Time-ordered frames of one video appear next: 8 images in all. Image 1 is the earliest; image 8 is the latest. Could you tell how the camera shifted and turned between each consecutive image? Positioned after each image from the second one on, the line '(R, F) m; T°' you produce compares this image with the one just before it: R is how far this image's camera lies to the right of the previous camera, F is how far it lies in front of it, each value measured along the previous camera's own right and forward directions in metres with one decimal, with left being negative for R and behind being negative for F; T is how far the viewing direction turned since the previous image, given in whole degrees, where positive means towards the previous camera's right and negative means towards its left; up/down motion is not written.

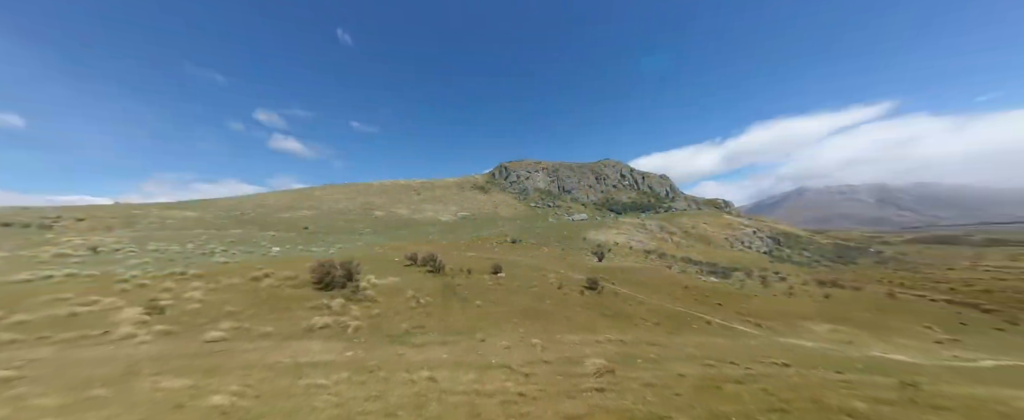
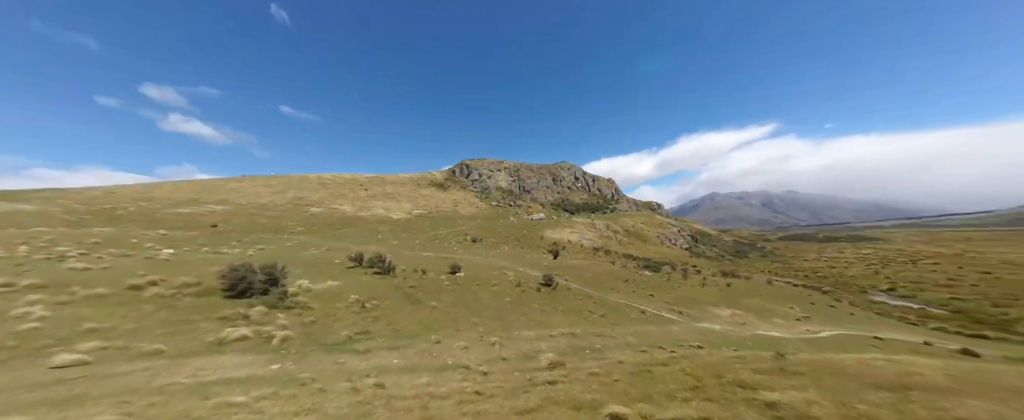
(-1.8, -1.7) m; +11°
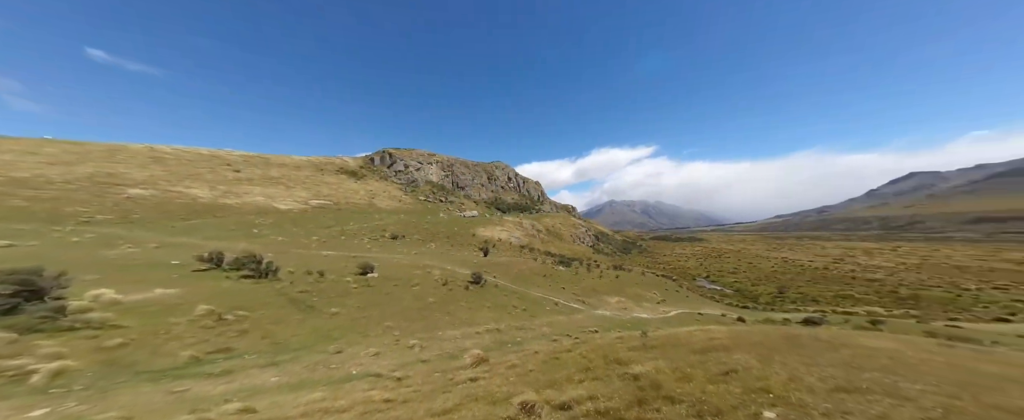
(+2.1, -1.7) m; +18°
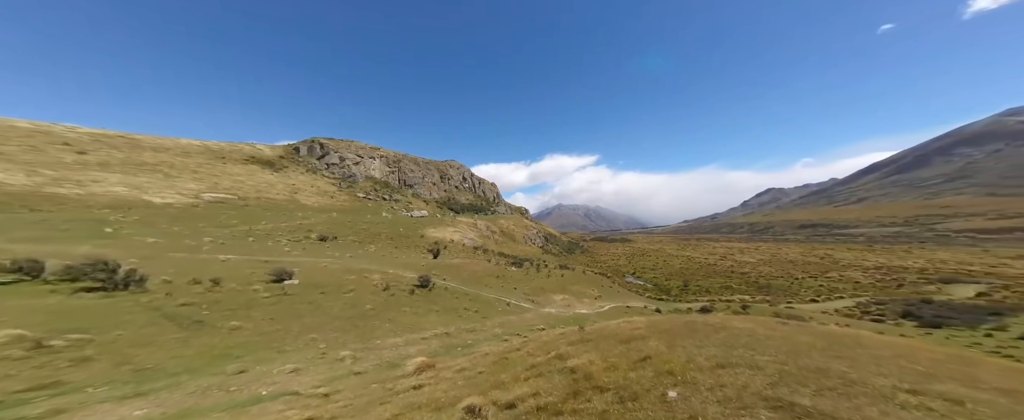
(+1.1, -0.7) m; +11°
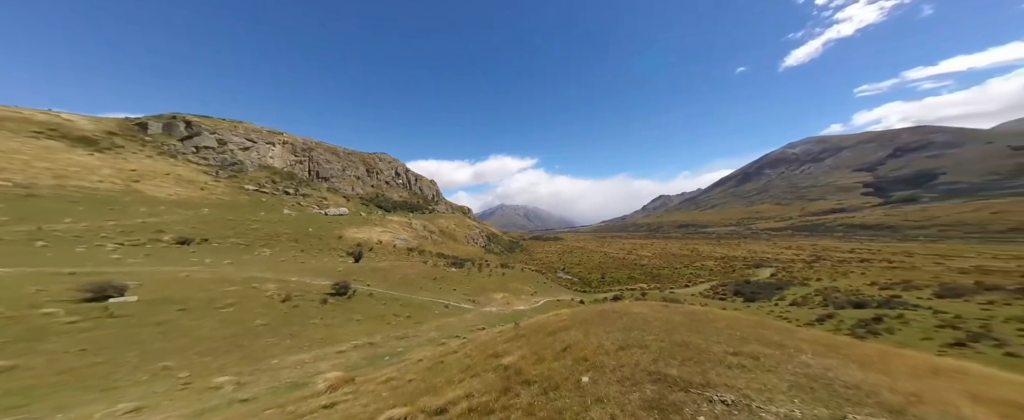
(+1.3, -0.2) m; +13°
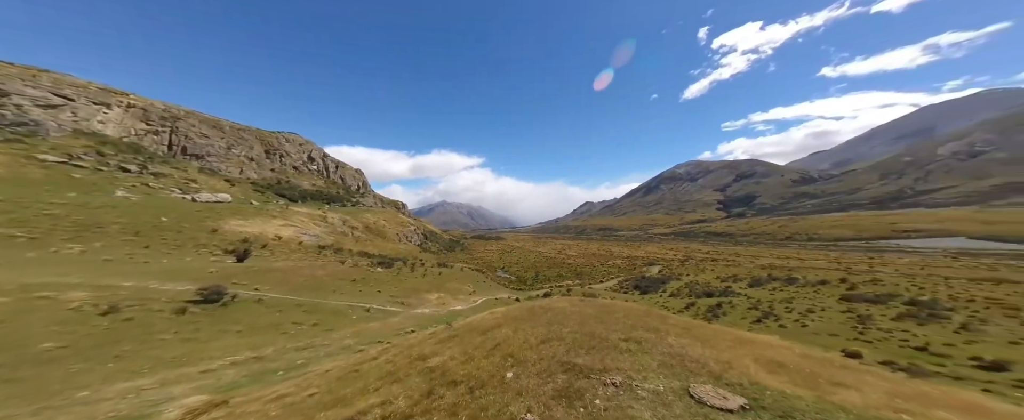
(+0.7, -0.4) m; +12°
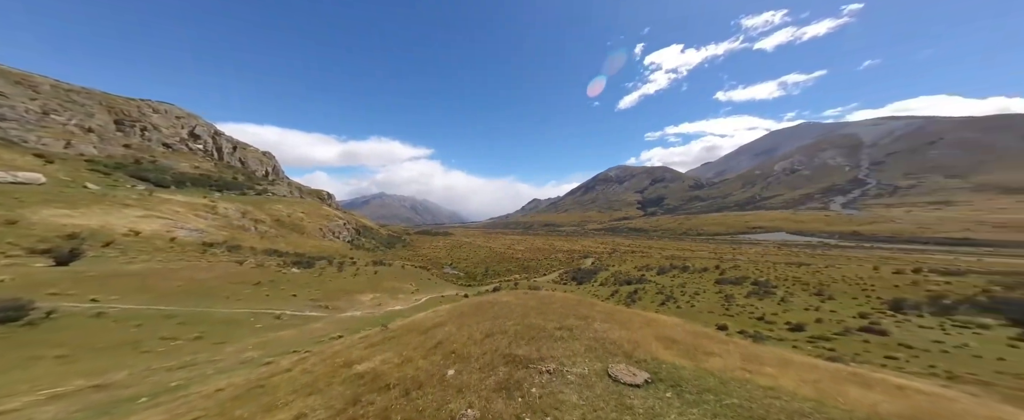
(+0.4, -0.2) m; +10°
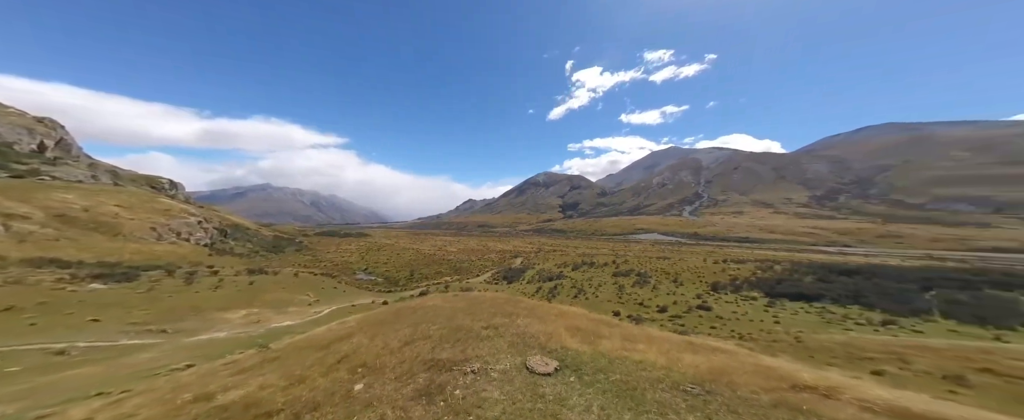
(+0.3, -0.2) m; +13°
